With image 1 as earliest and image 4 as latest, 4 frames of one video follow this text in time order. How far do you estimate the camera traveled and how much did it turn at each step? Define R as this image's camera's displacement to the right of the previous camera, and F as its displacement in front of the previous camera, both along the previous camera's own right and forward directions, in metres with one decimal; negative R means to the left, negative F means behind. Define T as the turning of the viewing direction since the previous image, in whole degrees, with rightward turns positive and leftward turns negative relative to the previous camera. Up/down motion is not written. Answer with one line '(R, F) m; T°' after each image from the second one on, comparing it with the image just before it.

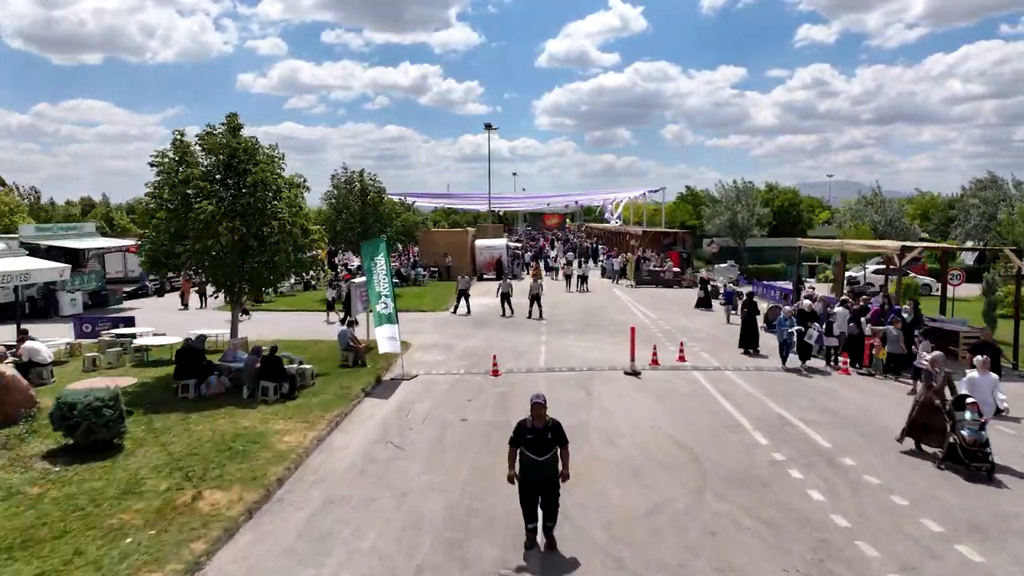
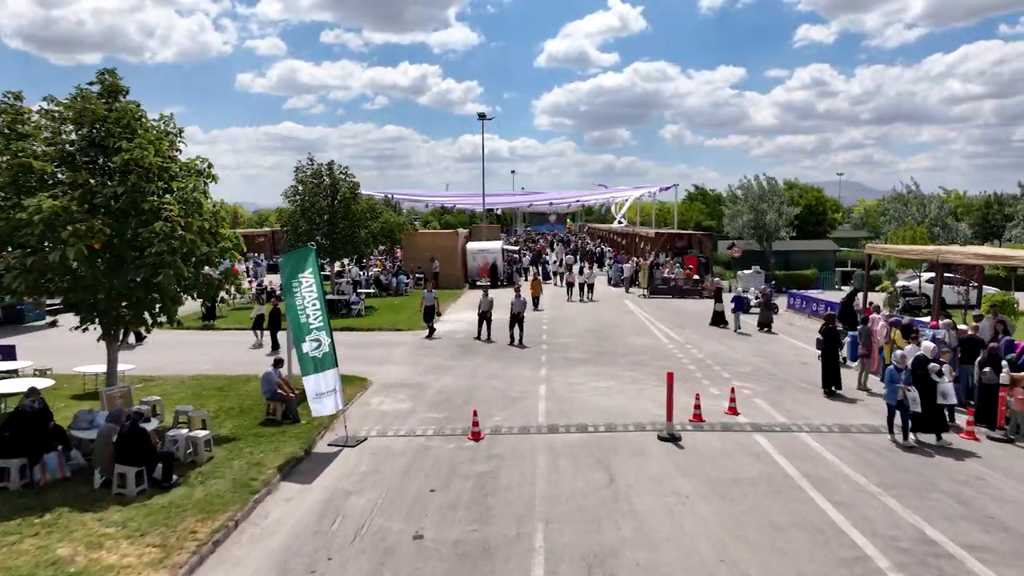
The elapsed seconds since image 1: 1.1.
(+0.2, +4.6) m; 0°
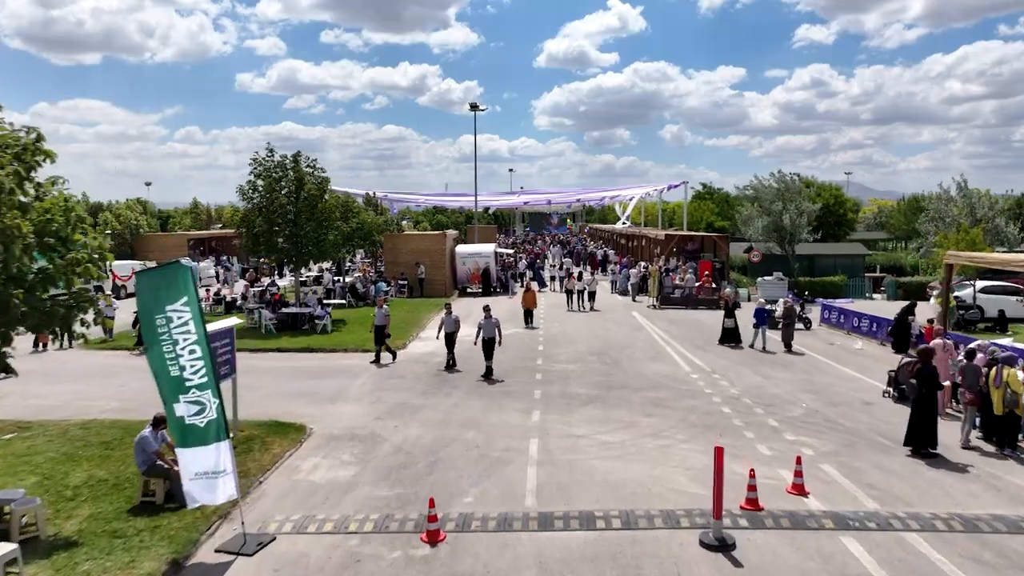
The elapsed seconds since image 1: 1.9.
(+0.3, +3.6) m; 0°
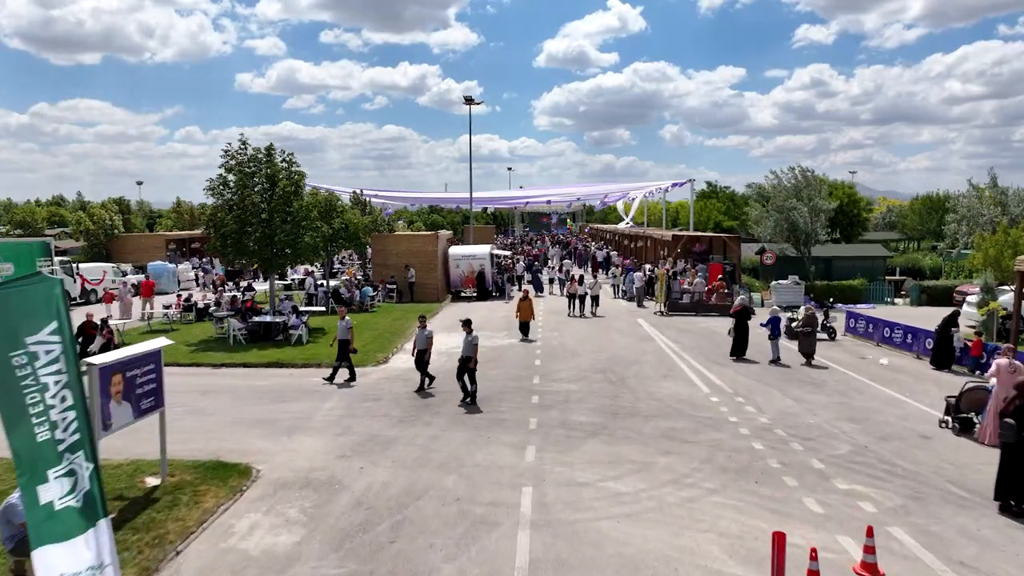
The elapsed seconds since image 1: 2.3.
(+0.1, +2.1) m; 0°
